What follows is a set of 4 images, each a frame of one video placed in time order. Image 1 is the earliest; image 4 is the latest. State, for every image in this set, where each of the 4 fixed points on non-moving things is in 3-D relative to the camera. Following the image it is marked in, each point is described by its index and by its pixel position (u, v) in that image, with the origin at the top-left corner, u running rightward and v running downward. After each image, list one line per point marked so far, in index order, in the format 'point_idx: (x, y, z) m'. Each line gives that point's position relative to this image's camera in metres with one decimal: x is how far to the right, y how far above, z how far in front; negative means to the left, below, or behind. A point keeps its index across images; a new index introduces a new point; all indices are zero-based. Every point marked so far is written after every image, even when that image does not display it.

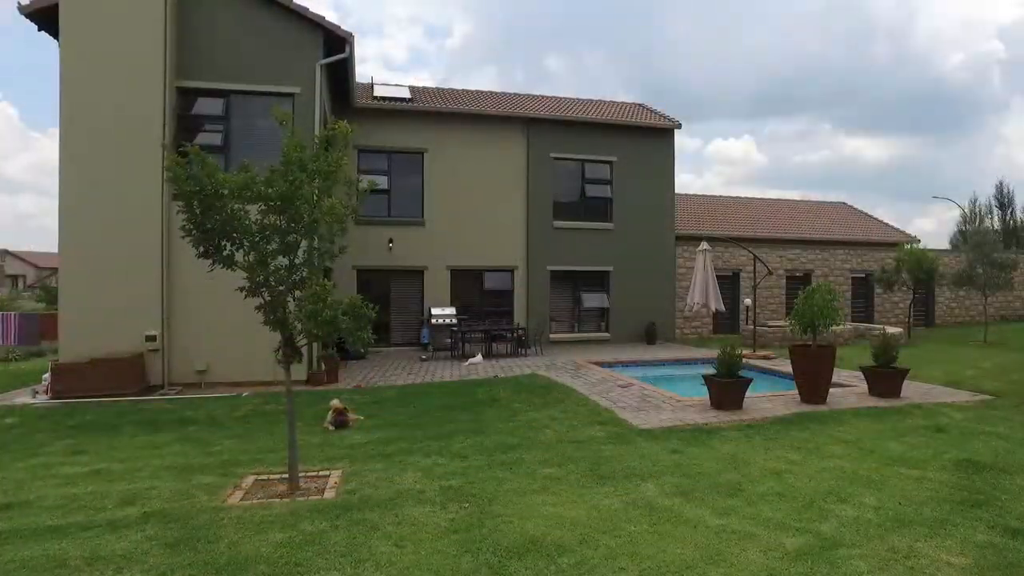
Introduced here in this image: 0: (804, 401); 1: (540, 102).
0: (+3.9, -1.5, +7.8) m
1: (+0.9, +5.9, +18.8) m
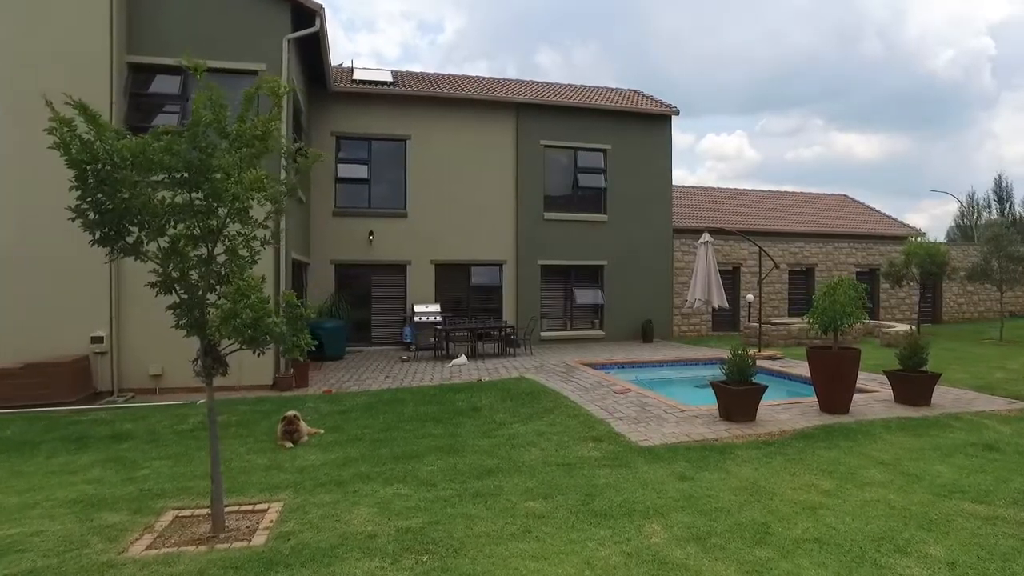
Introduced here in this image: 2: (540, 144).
0: (+3.6, -1.4, +6.9) m
1: (+0.5, +6.0, +17.8) m
2: (+0.8, +4.0, +16.7) m
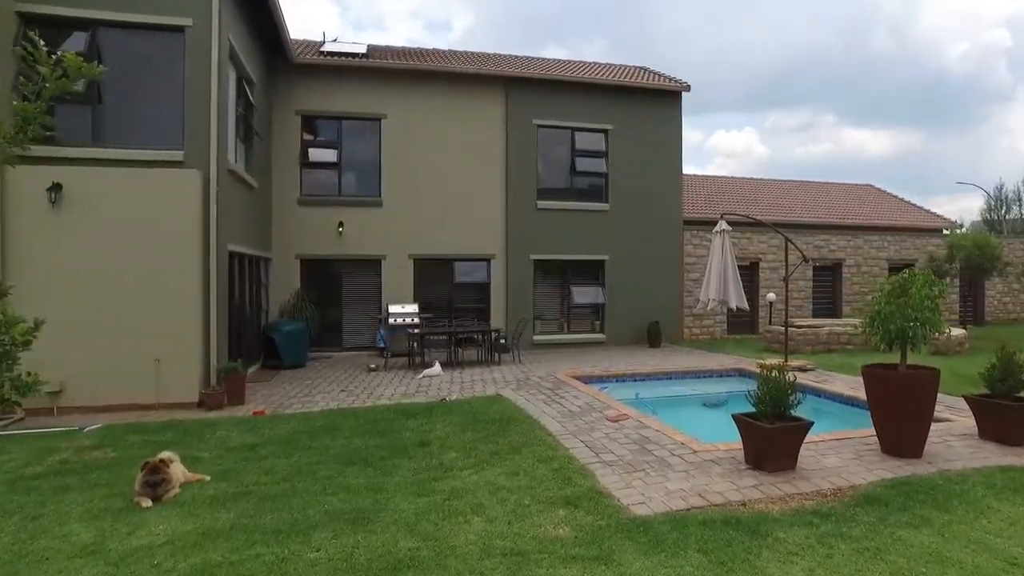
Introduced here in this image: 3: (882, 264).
0: (+3.2, -1.4, +5.1) m
1: (+0.3, +6.1, +16.0) m
2: (+0.5, +4.0, +14.8) m
3: (+10.7, +0.7, +17.3) m
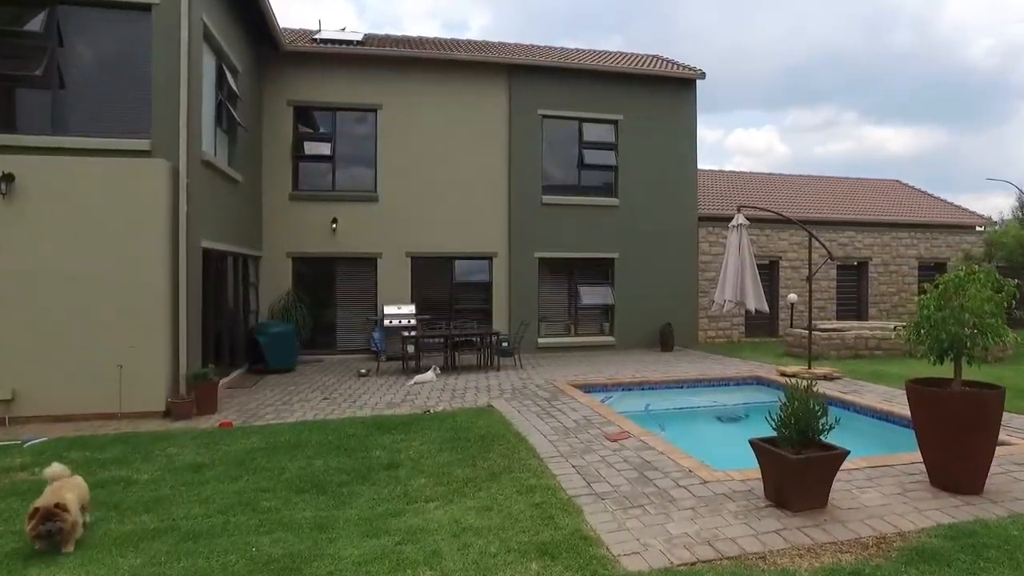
0: (+3.0, -1.4, +4.2) m
1: (+0.4, +6.1, +15.2) m
2: (+0.6, +4.0, +14.0) m
3: (+10.9, +0.7, +16.2) m
